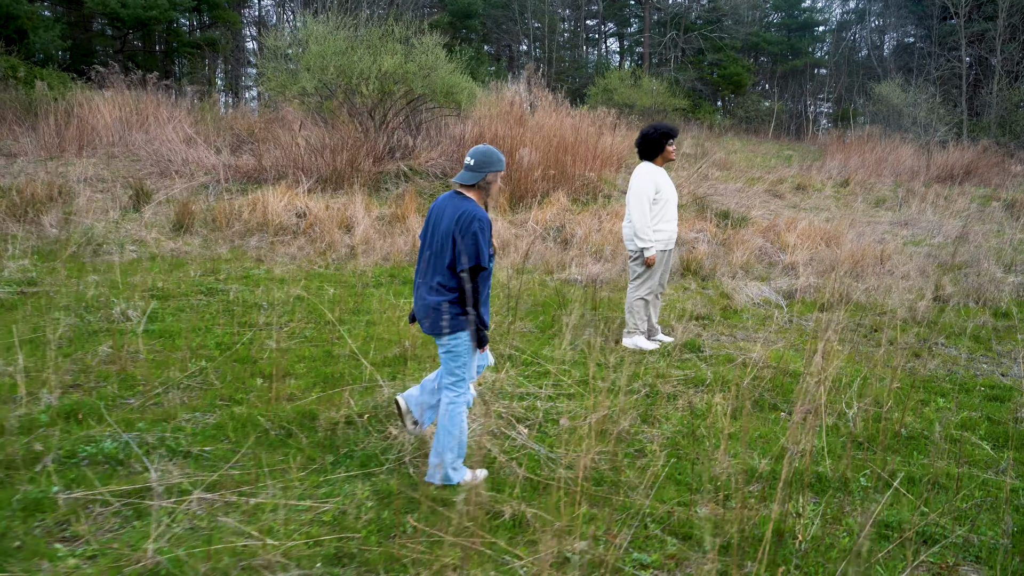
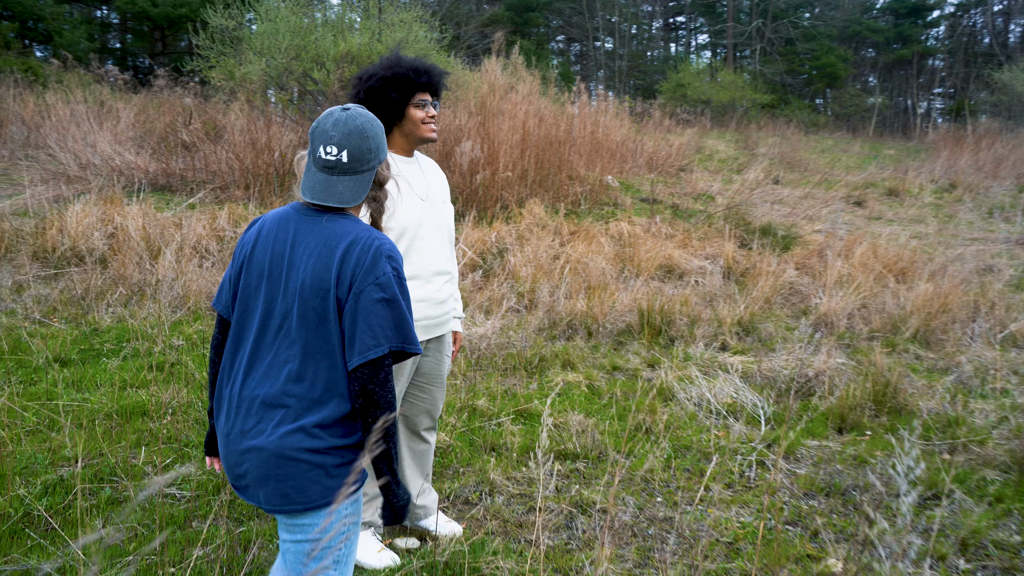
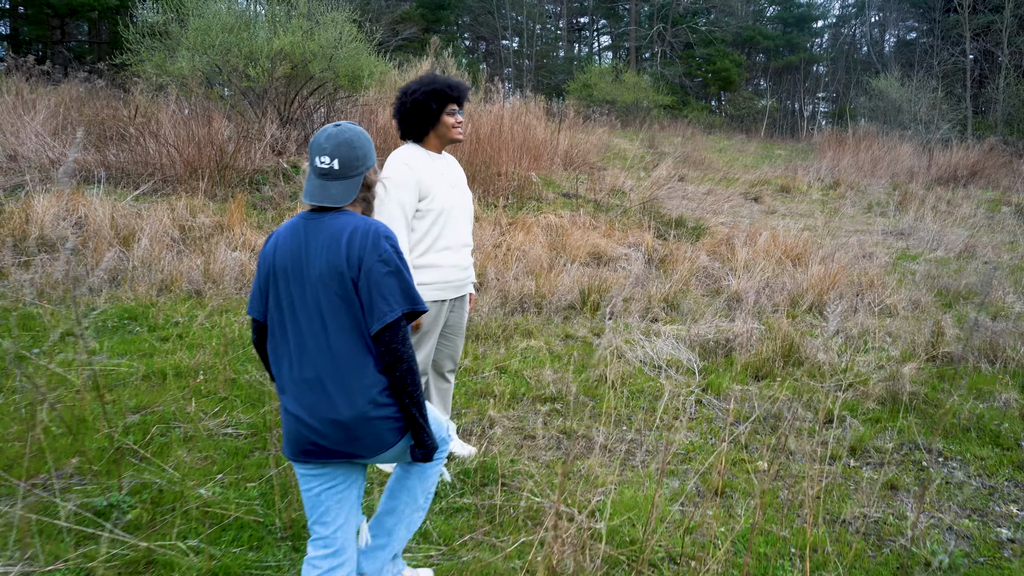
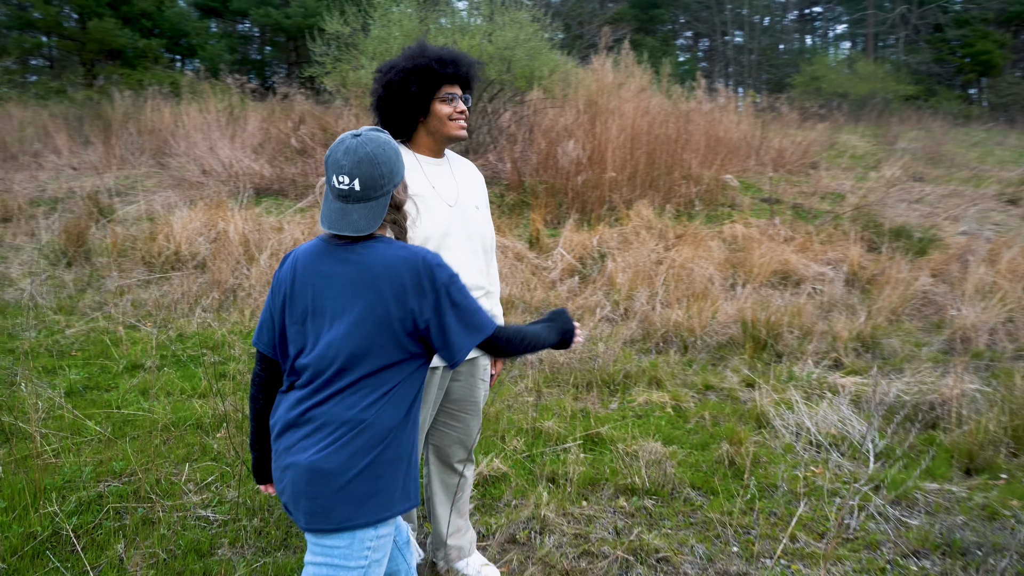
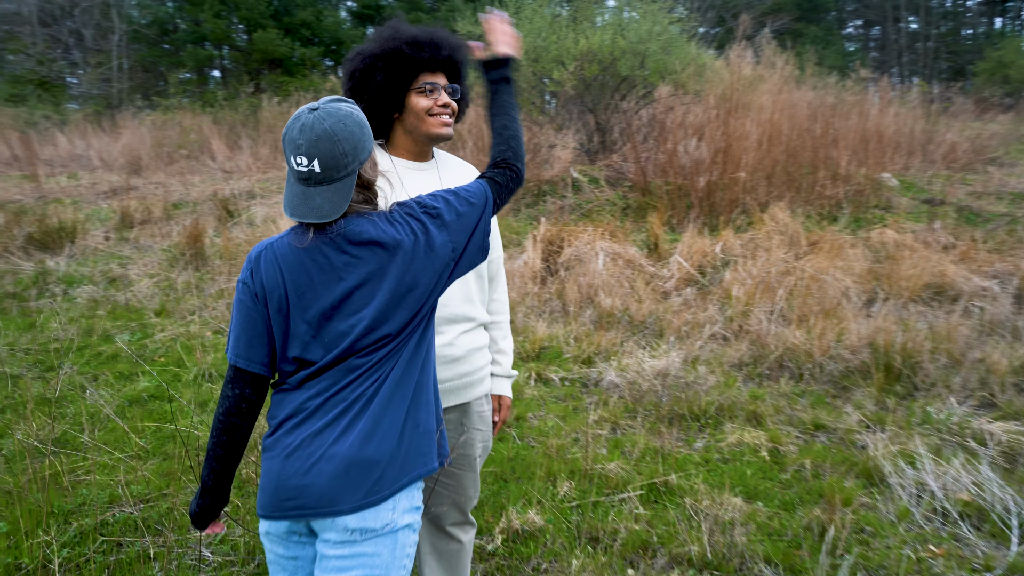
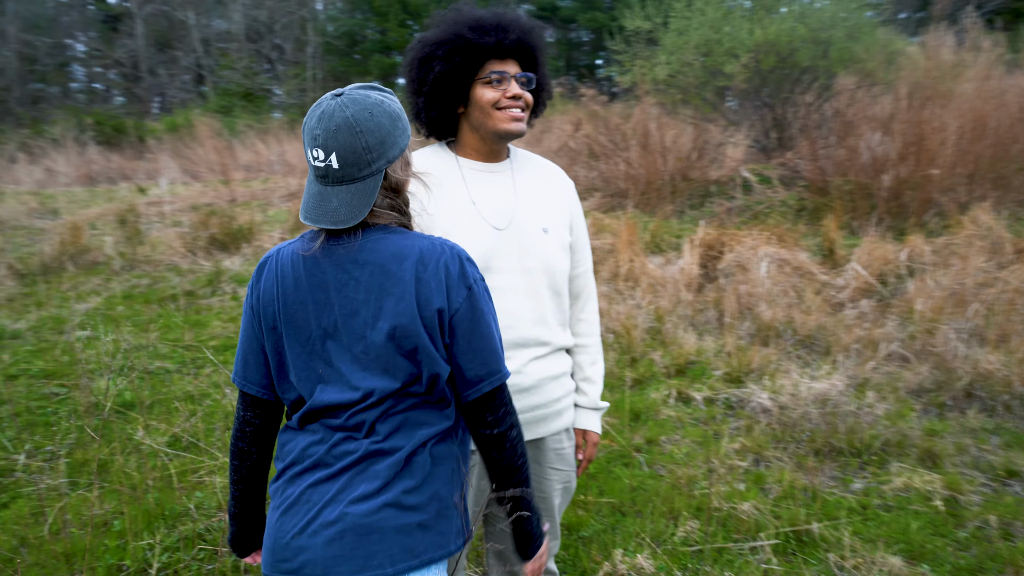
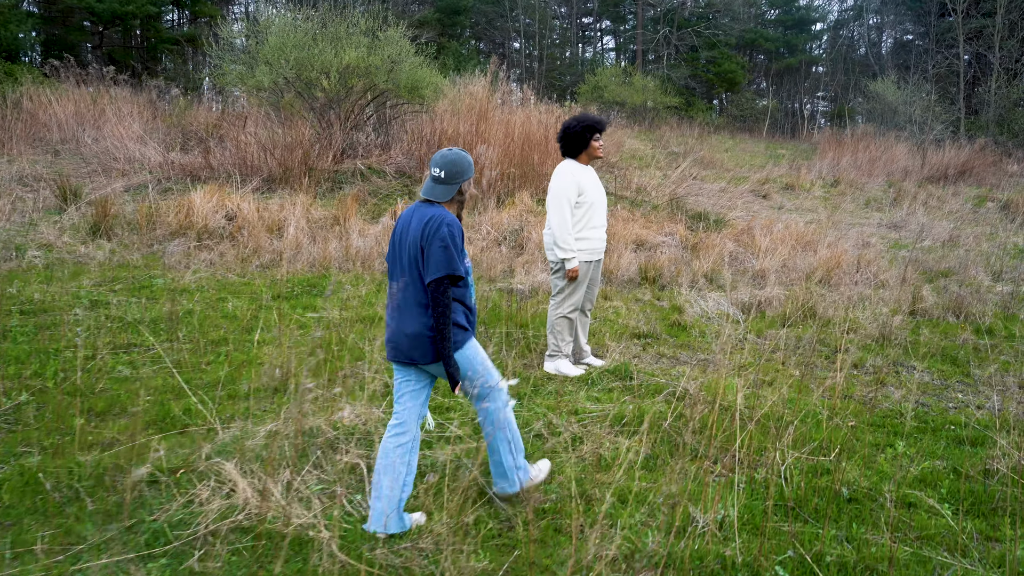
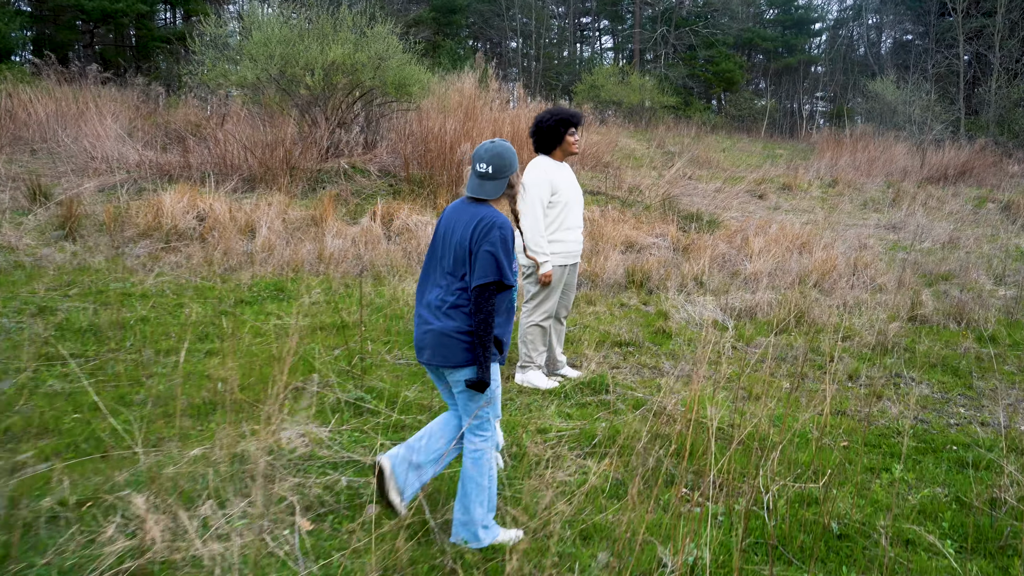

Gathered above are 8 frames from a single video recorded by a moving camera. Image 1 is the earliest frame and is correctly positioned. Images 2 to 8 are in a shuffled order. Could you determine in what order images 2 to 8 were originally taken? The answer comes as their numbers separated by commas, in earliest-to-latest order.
7, 8, 3, 2, 4, 5, 6
